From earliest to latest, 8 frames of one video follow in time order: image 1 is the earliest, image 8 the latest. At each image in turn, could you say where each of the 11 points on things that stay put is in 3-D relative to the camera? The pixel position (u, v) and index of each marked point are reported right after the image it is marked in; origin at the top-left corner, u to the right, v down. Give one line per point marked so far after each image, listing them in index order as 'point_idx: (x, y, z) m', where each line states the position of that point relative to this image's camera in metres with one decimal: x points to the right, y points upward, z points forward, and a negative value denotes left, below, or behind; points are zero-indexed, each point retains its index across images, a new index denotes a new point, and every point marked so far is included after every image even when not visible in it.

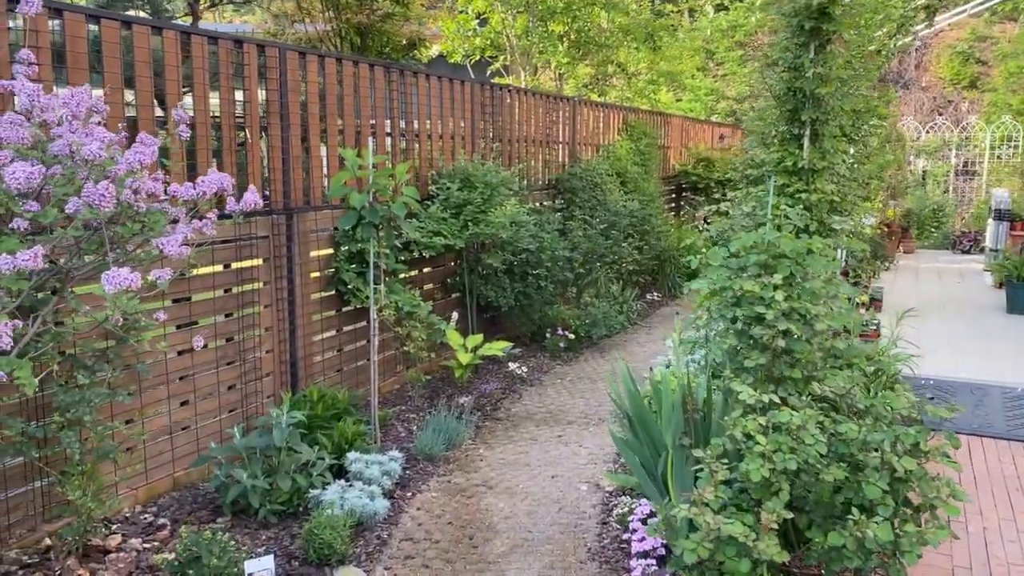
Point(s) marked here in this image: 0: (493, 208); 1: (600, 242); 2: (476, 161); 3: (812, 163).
0: (-0.1, +0.5, +5.4) m
1: (+0.7, +0.4, +6.9) m
2: (-0.2, +0.9, +5.7) m
3: (+1.6, +0.7, +4.5) m
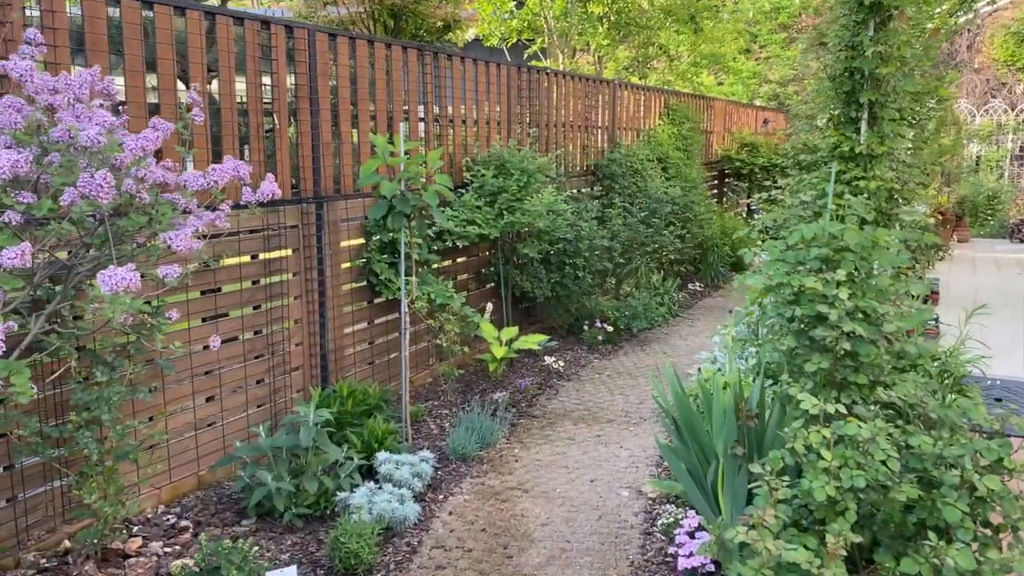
0: (+0.1, +0.6, +5.2) m
1: (+1.0, +0.5, +6.6) m
2: (0.0, +0.9, +5.5) m
3: (+1.8, +0.7, +4.2) m
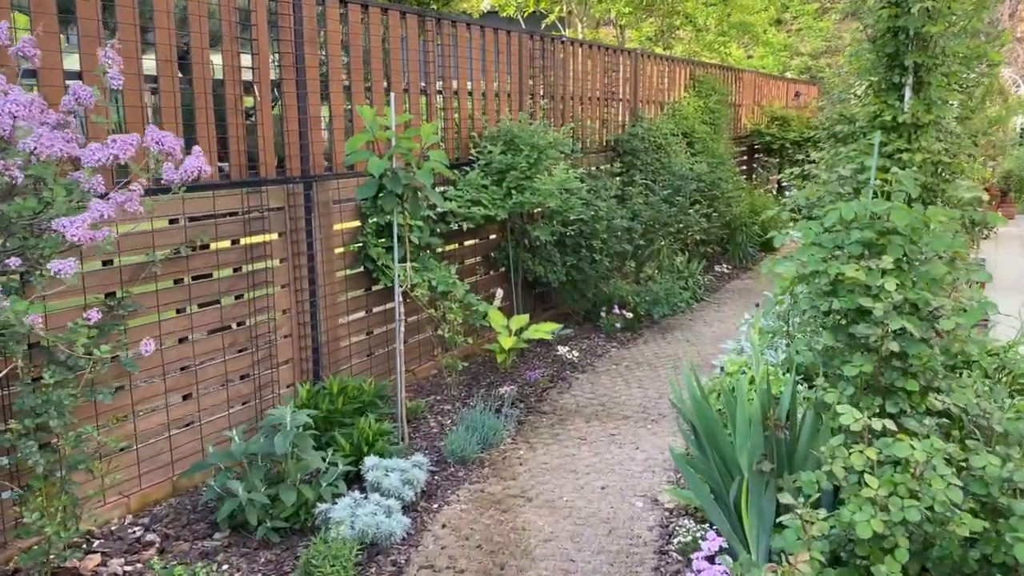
0: (+0.2, +0.7, +4.8) m
1: (+1.1, +0.6, +6.2) m
2: (+0.1, +1.0, +5.1) m
3: (+1.8, +0.8, +3.8) m
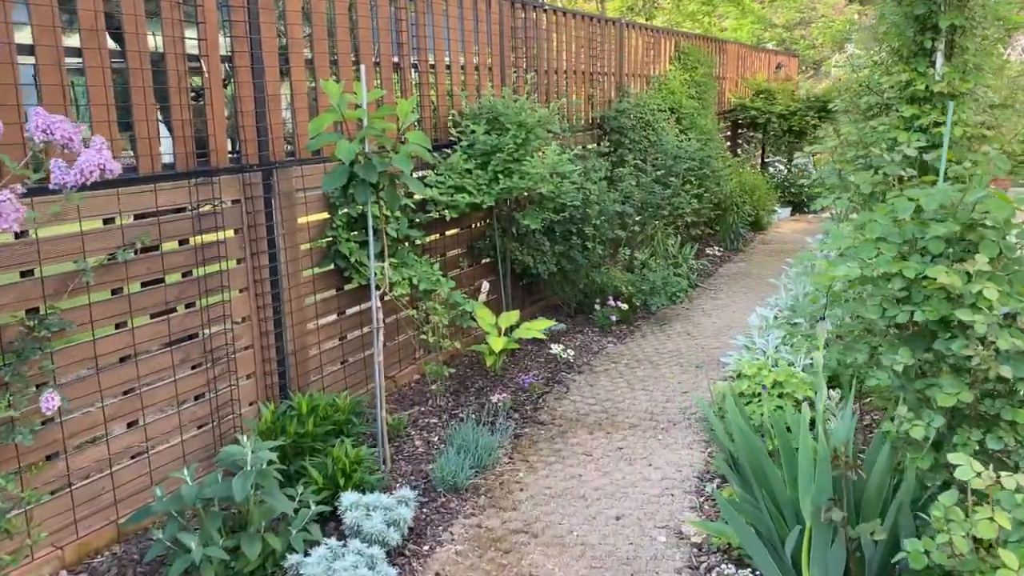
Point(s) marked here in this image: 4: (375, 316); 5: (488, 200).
0: (+0.1, +0.7, +4.4) m
1: (+1.0, +0.7, +5.8) m
2: (0.0, +1.1, +4.6) m
3: (+1.8, +0.8, +3.4) m
4: (-0.6, -0.1, +3.5) m
5: (-0.1, +0.4, +4.1) m
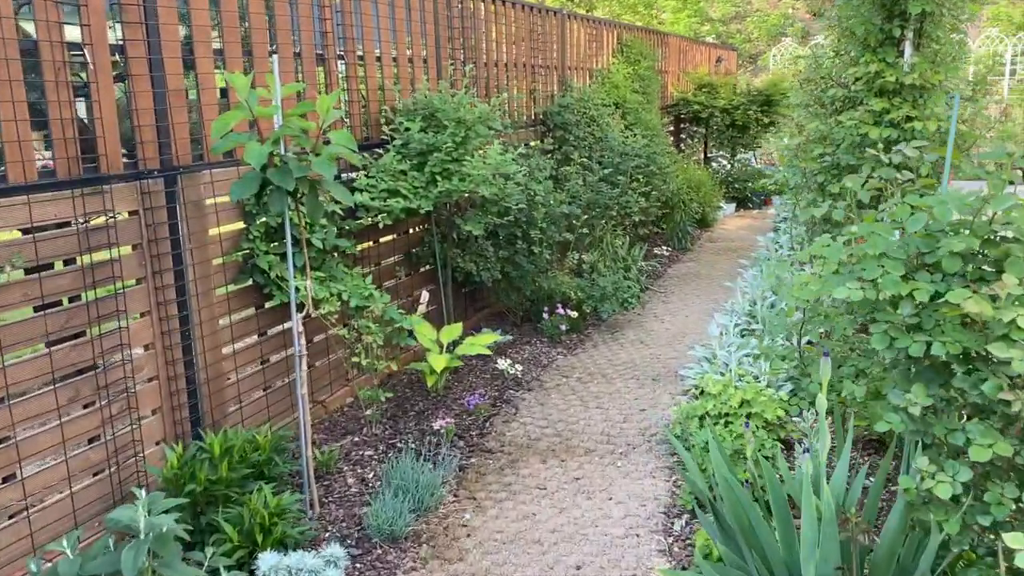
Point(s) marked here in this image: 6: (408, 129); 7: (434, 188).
0: (-0.2, +0.6, +4.0) m
1: (+0.6, +0.6, +5.5) m
2: (-0.3, +1.0, +4.2) m
3: (+1.6, +0.8, +3.2) m
4: (-0.8, -0.2, +3.1) m
5: (-0.4, +0.4, +3.8) m
6: (-0.5, +0.7, +4.0) m
7: (-0.4, +0.5, +3.9) m
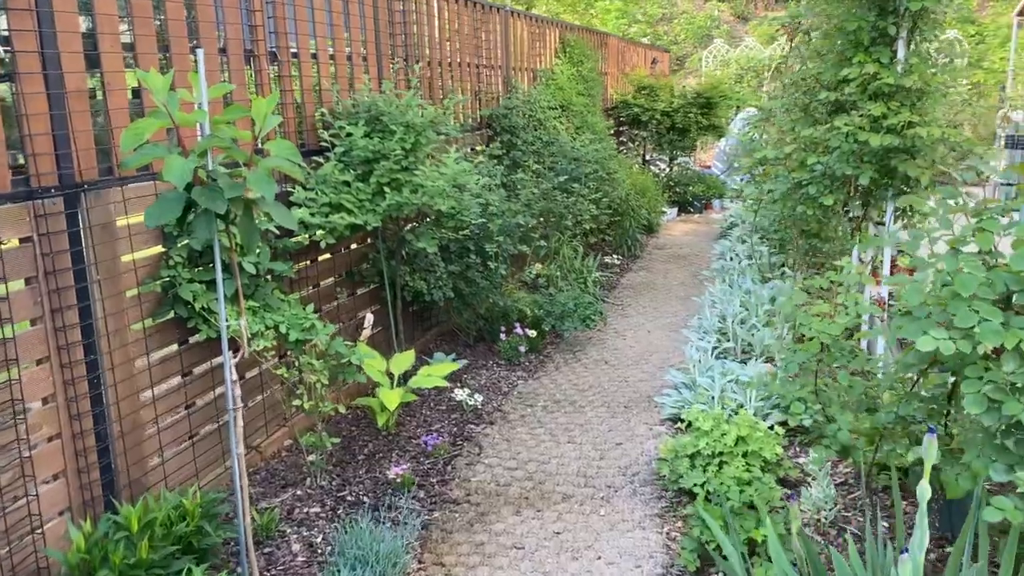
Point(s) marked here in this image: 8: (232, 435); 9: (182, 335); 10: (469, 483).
0: (-0.4, +0.5, +3.6) m
1: (+0.3, +0.5, +5.2) m
2: (-0.6, +0.9, +3.8) m
3: (+1.4, +0.7, +2.9) m
4: (-0.9, -0.3, +2.6) m
5: (-0.6, +0.3, +3.4) m
6: (-0.7, +0.6, +3.5) m
7: (-0.5, +0.4, +3.5) m
8: (-0.8, -0.4, +2.6) m
9: (-1.1, -0.2, +2.9) m
10: (-0.2, -0.7, +3.1) m
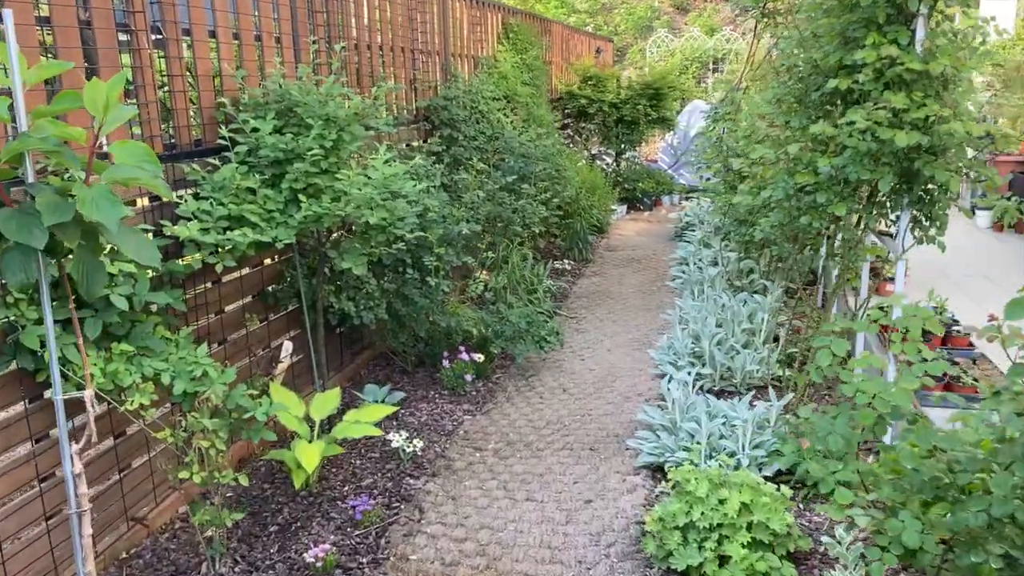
0: (-0.6, +0.4, +3.0) m
1: (0.0, +0.5, +4.6) m
2: (-0.8, +0.8, +3.2) m
3: (+1.3, +0.6, +2.4) m
4: (-1.0, -0.4, +2.0) m
5: (-0.7, +0.2, +2.7) m
6: (-0.9, +0.5, +2.9) m
7: (-0.7, +0.3, +2.8) m
8: (-1.0, -0.5, +2.0) m
9: (-1.3, -0.3, +2.3) m
10: (-0.3, -0.8, +2.5) m
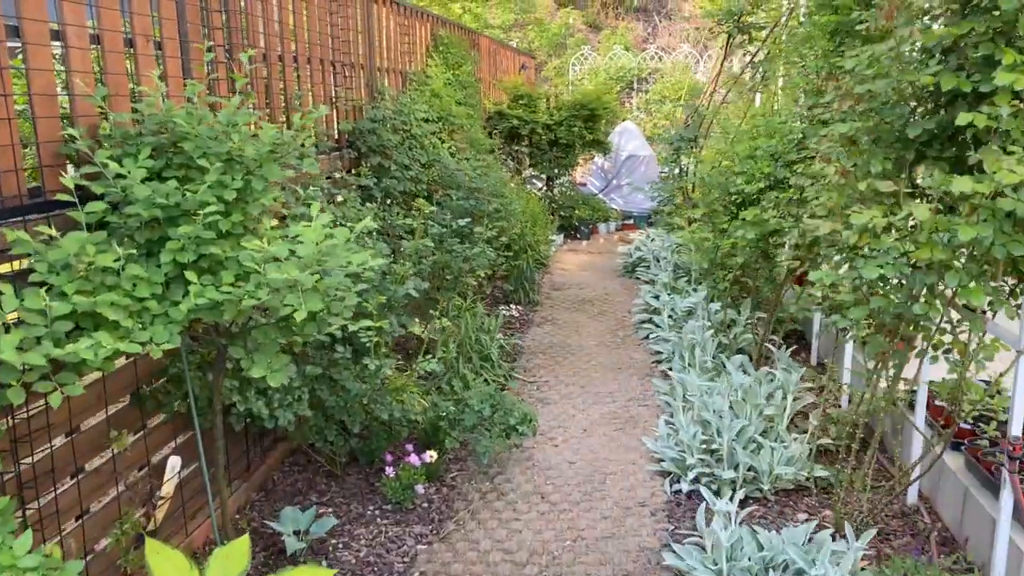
0: (-0.6, +0.2, +2.1) m
1: (-0.3, +0.2, +3.7) m
2: (-0.9, +0.5, +2.3) m
3: (+1.3, +0.4, +1.7) m
4: (-0.9, -0.7, +1.0) m
5: (-0.8, -0.1, +1.8) m
6: (-0.9, +0.3, +2.0) m
7: (-0.8, 0.0, +1.9) m
8: (-0.9, -0.8, +1.1) m
9: (-1.2, -0.5, +1.3) m
10: (-0.3, -1.1, +1.6) m
